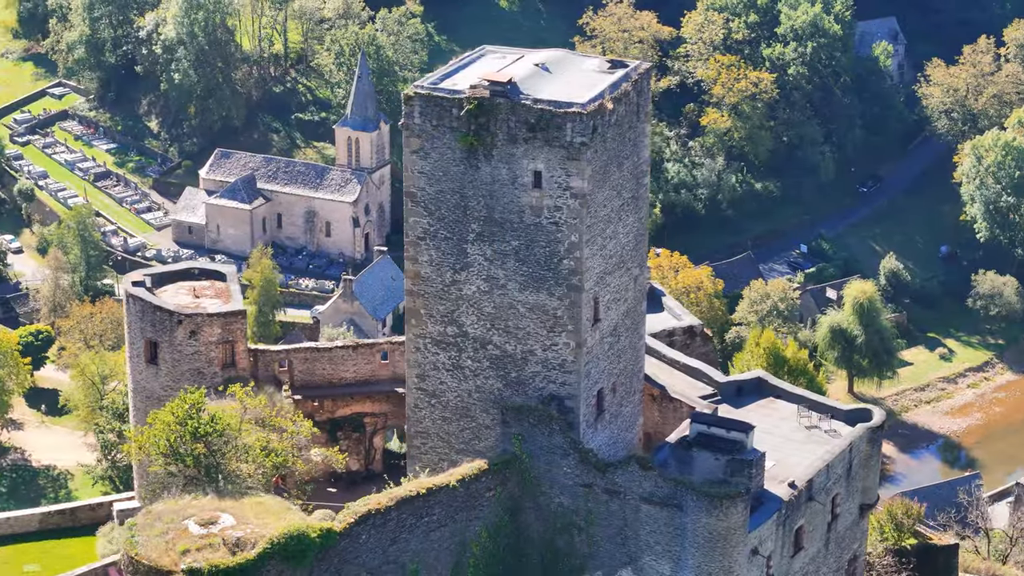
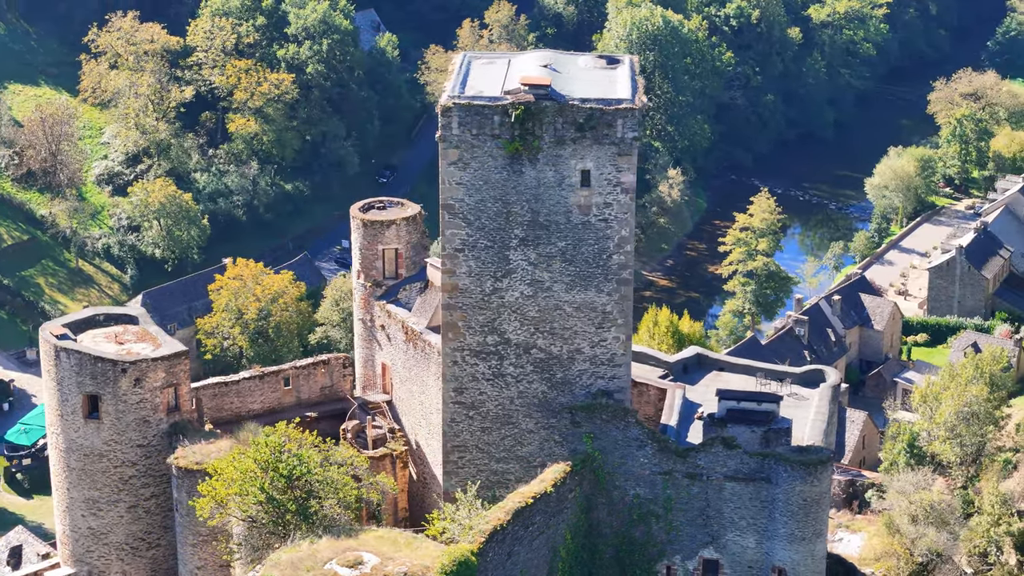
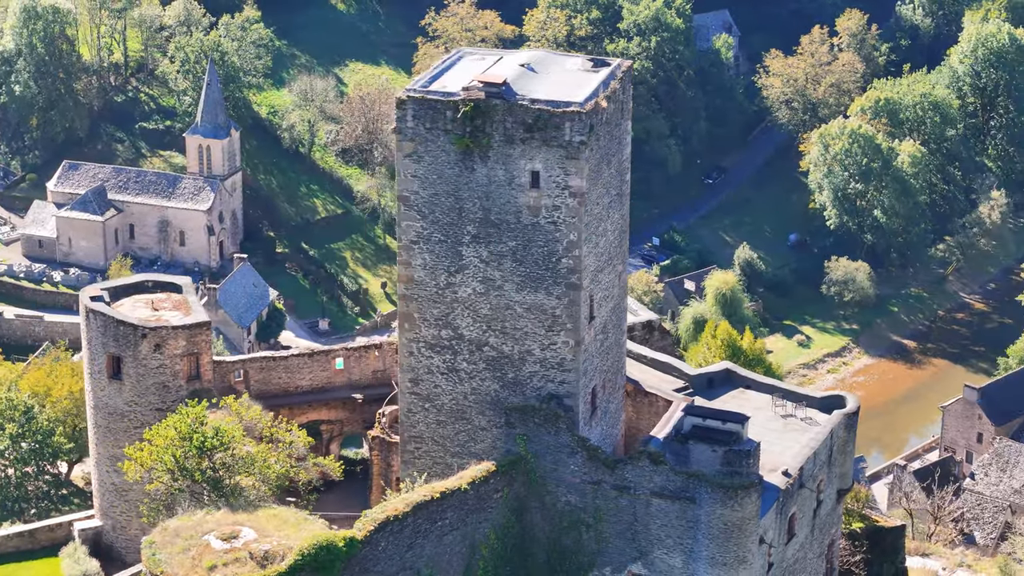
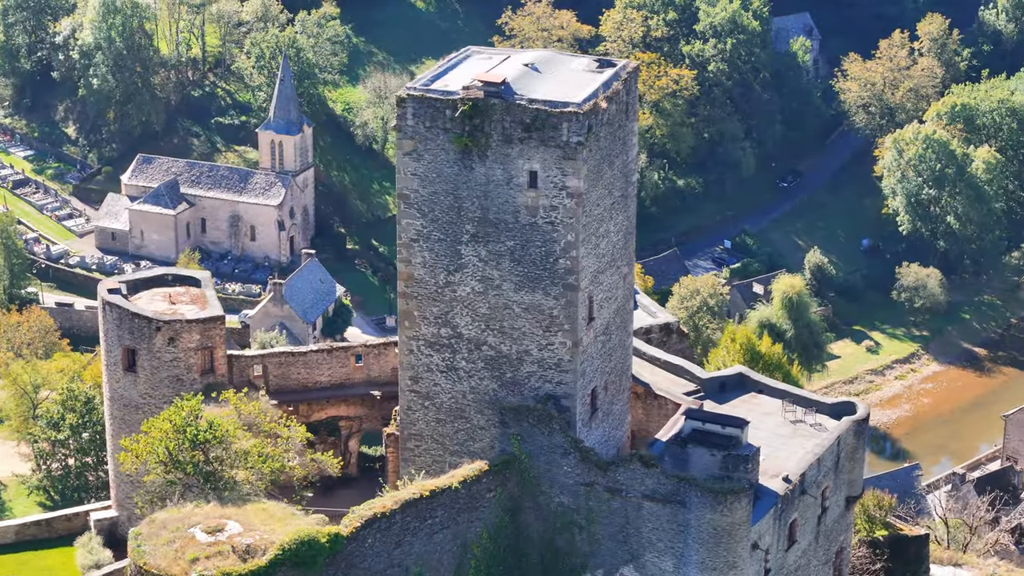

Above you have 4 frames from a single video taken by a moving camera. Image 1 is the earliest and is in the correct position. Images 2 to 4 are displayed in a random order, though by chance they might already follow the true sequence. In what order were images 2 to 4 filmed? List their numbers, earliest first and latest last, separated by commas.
4, 3, 2
